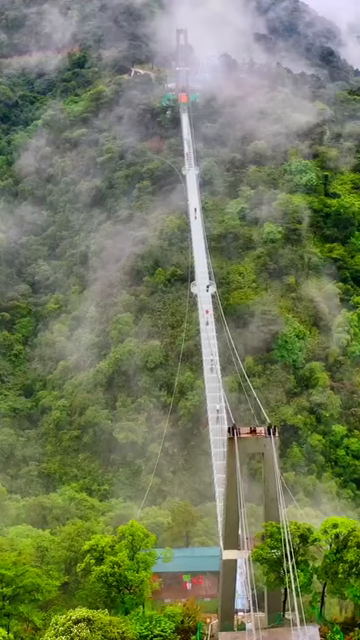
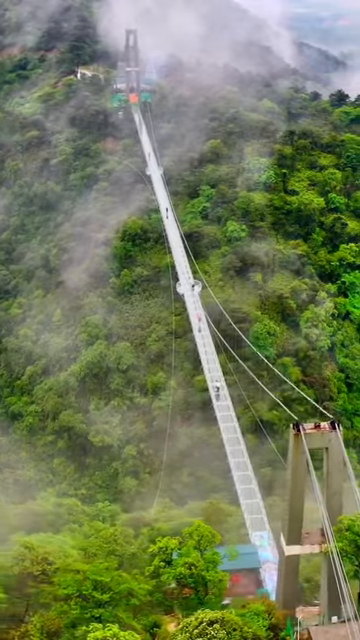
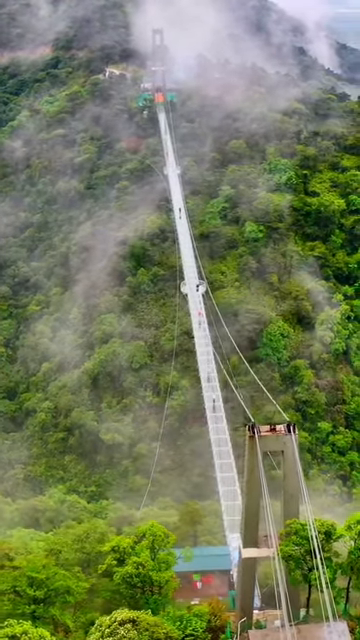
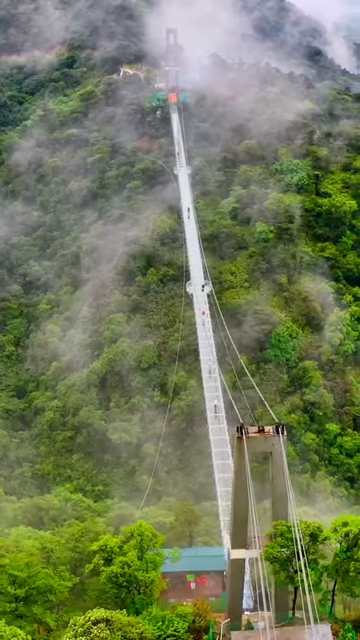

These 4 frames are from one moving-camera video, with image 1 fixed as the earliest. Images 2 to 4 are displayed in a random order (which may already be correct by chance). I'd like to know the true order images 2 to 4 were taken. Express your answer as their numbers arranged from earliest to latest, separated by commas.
4, 3, 2
